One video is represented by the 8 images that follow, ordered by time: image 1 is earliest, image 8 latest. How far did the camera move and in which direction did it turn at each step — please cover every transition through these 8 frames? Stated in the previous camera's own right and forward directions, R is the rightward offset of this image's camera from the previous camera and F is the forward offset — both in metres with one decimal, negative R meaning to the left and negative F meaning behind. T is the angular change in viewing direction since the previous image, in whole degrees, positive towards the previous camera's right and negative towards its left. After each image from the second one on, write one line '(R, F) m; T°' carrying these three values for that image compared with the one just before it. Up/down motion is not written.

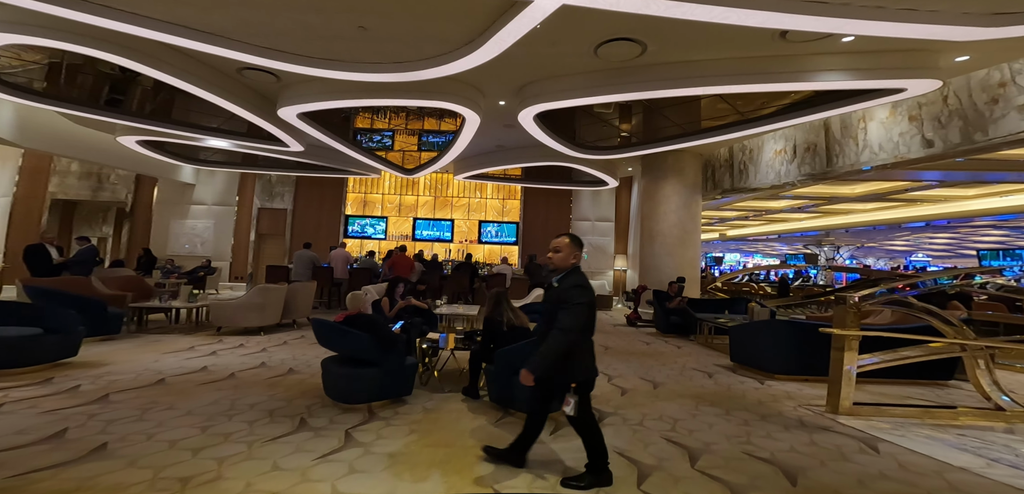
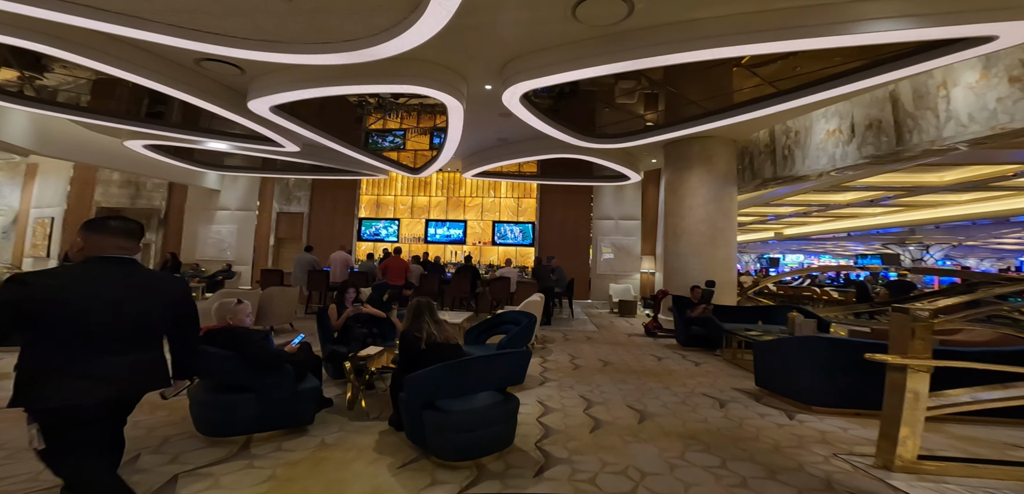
(+0.8, +0.7) m; -7°
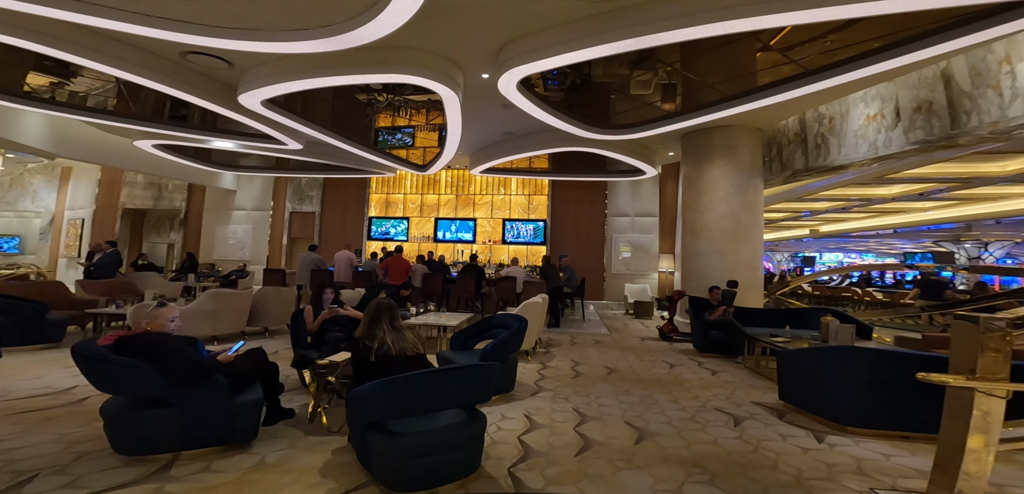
(+0.3, +0.4) m; -4°
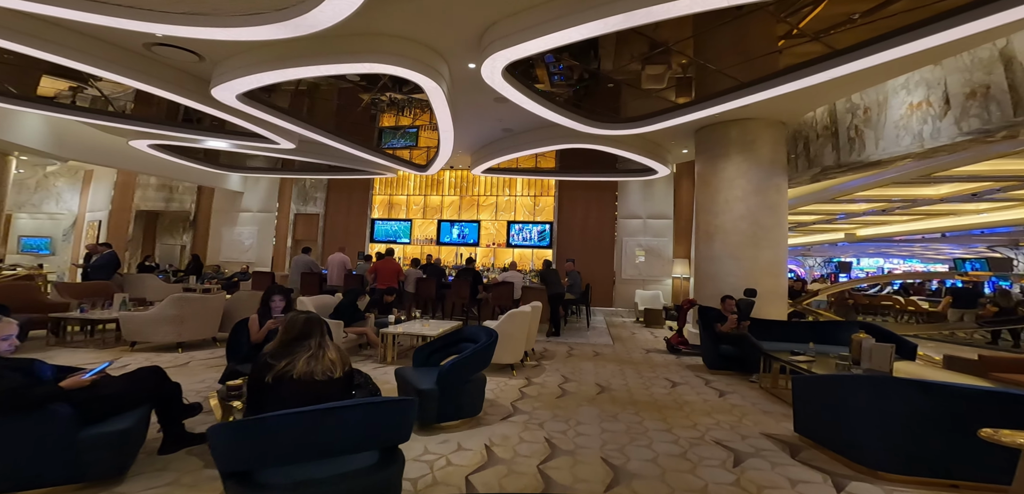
(+0.4, +0.5) m; -3°
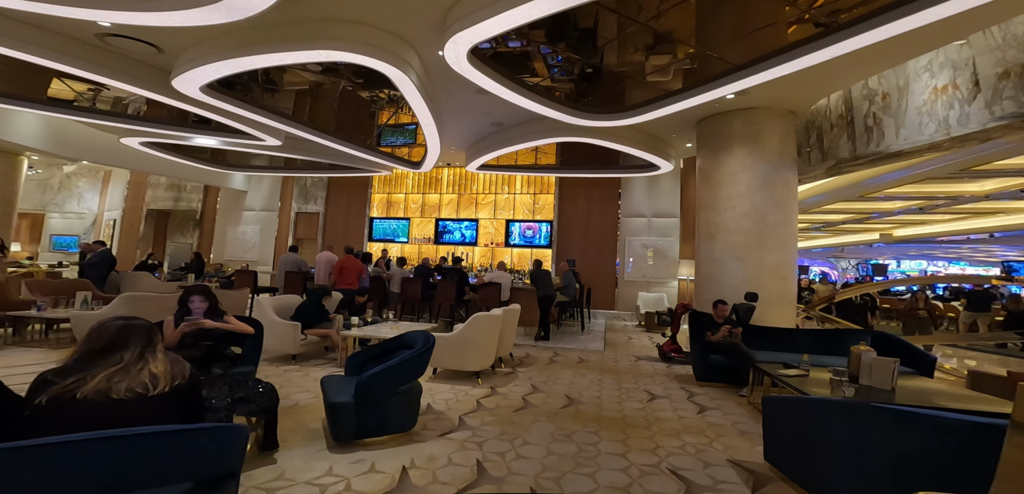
(+0.6, +0.4) m; -3°
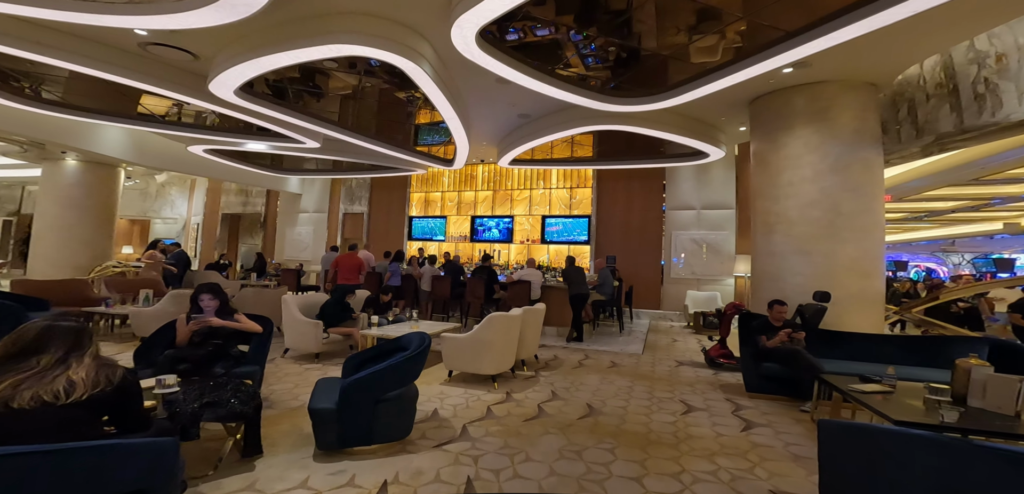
(+0.4, +0.3) m; -8°
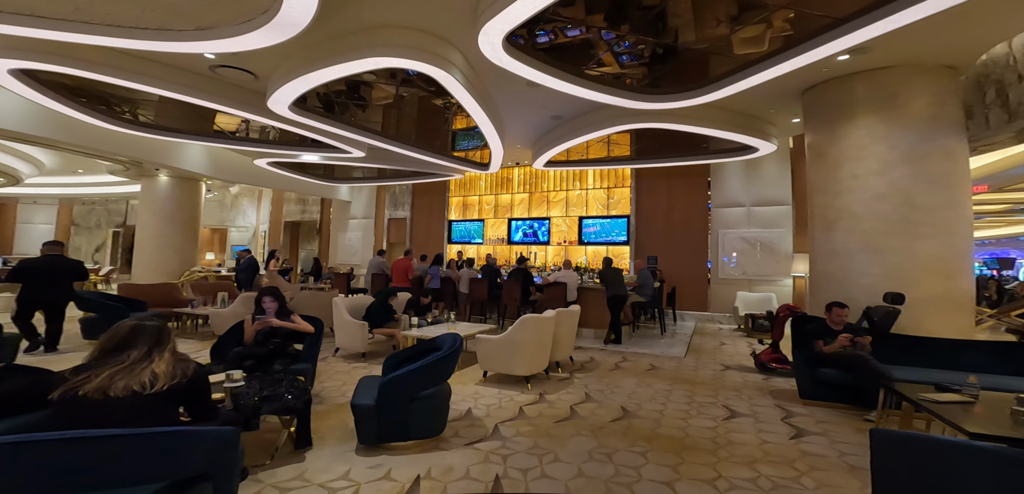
(+0.1, 0.0) m; -6°
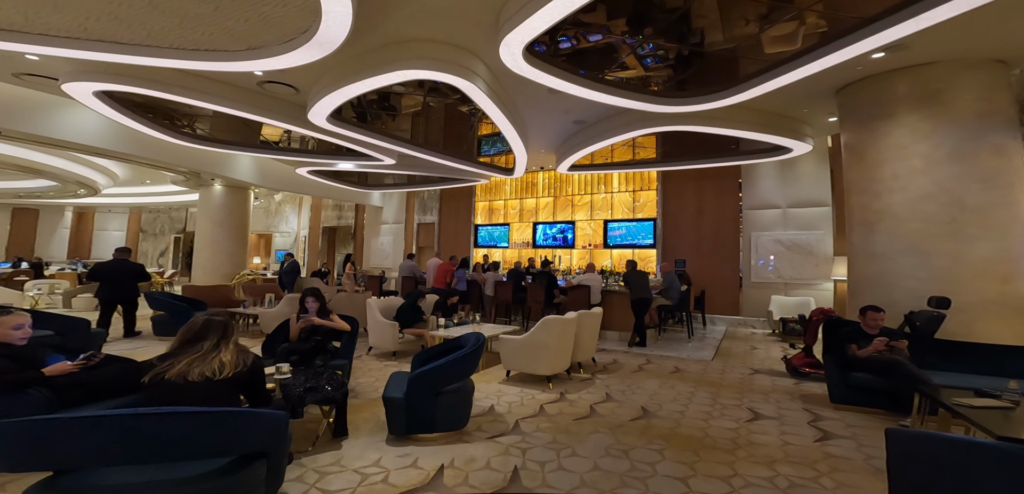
(+0.1, -0.1) m; -4°
